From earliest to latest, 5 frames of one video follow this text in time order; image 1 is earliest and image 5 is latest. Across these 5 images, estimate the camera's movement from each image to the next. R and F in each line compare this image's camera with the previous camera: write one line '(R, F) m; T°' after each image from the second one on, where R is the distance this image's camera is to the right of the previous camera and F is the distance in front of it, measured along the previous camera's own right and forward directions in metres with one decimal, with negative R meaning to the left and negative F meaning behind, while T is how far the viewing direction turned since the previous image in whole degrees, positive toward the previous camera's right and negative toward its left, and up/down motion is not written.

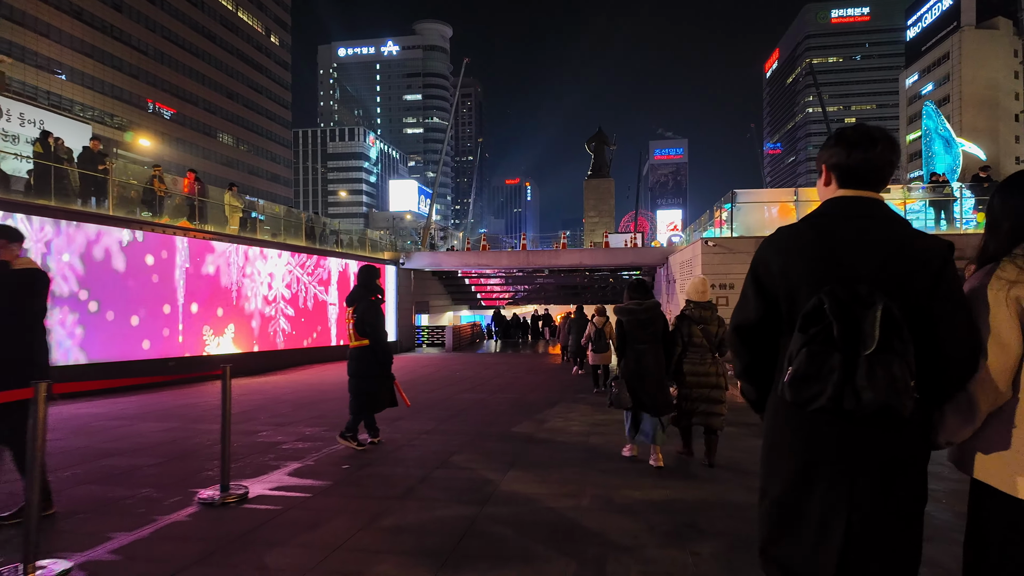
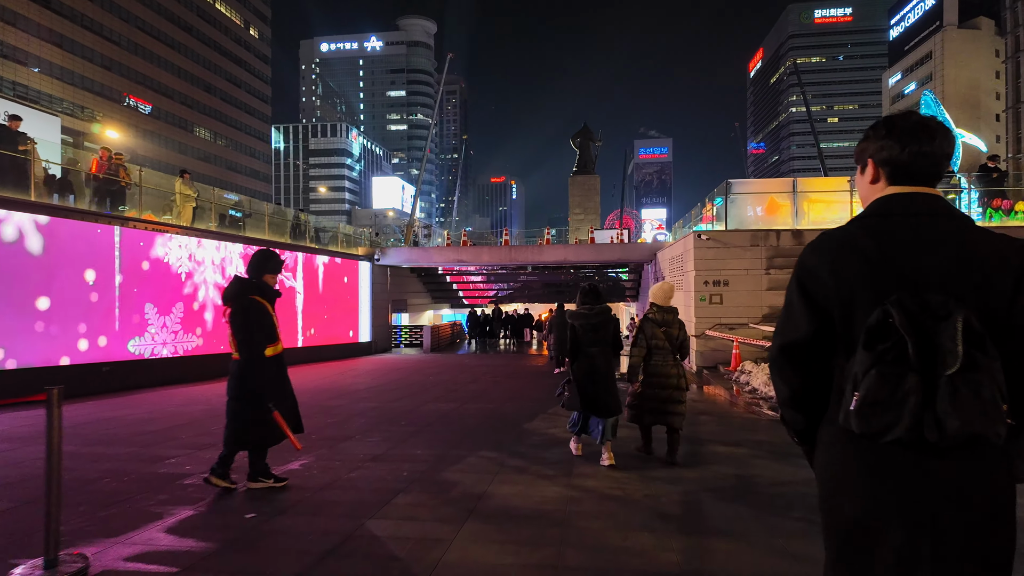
(+0.1, +1.0) m; +1°
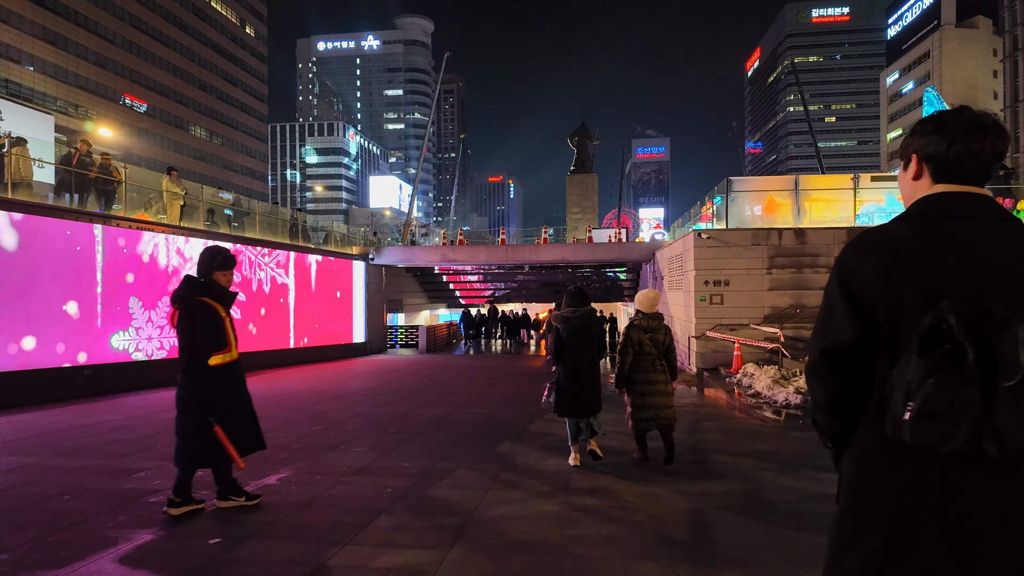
(0.0, +0.3) m; 0°
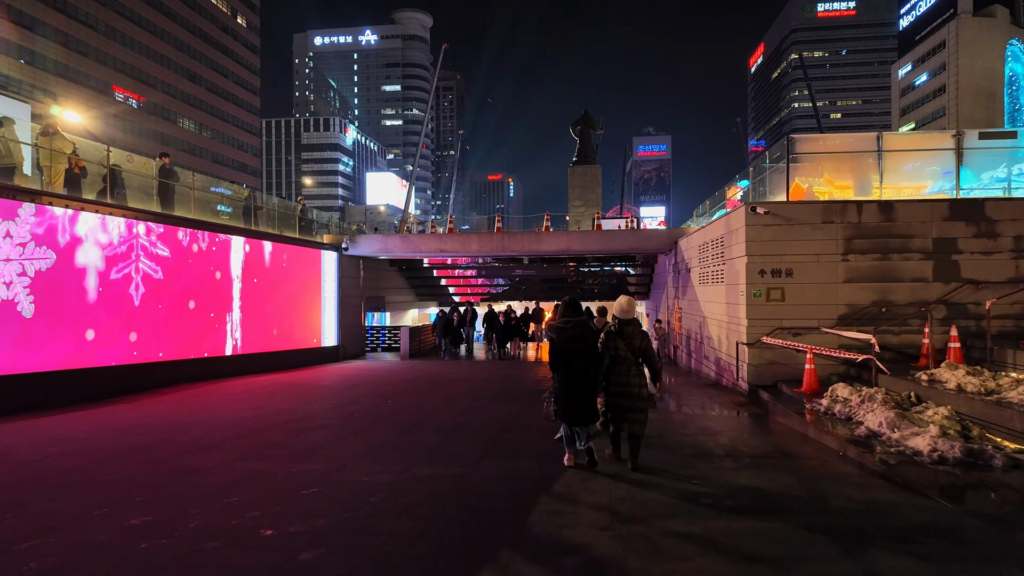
(+0.1, +3.0) m; 0°
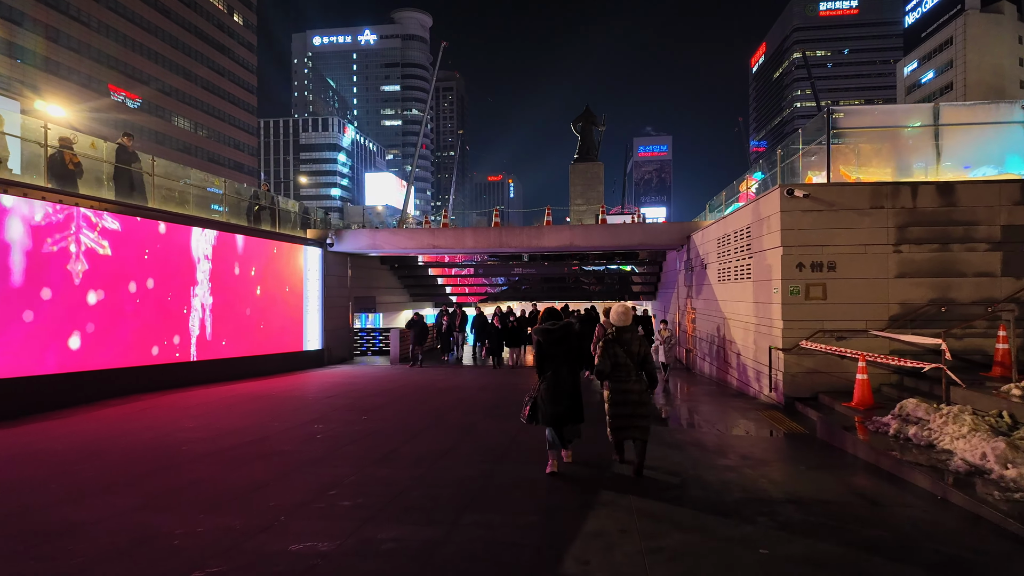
(0.0, +1.3) m; 0°
